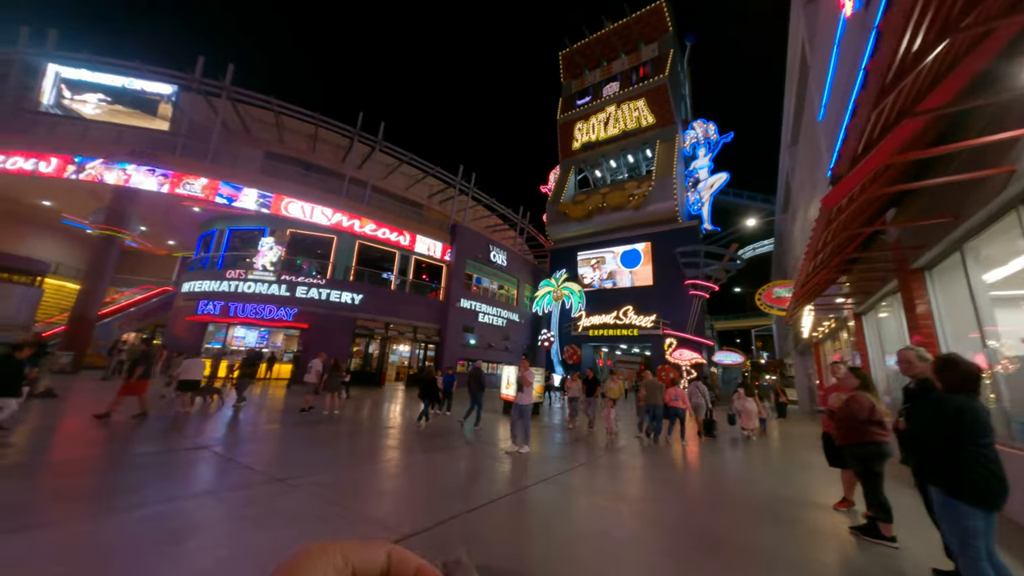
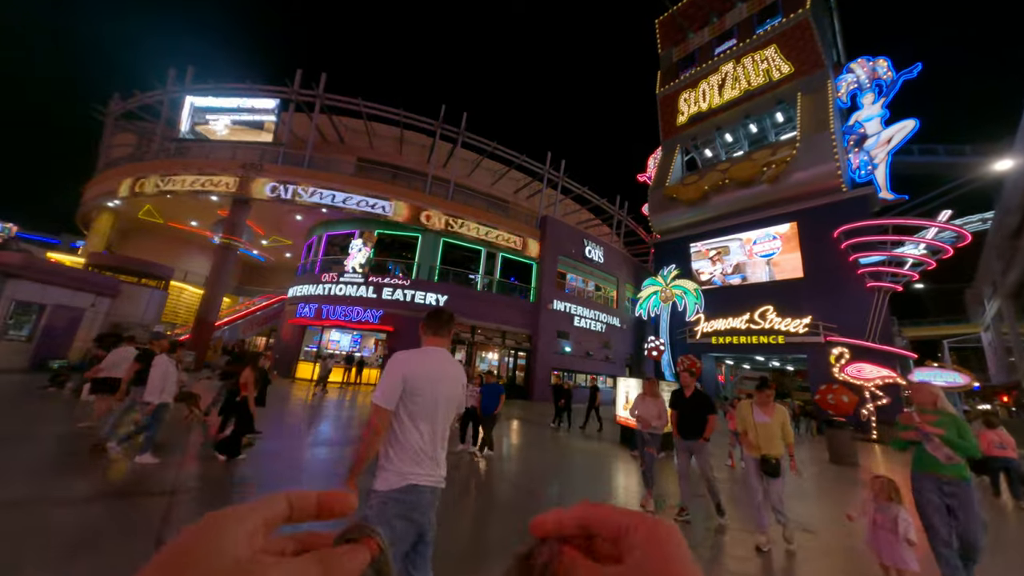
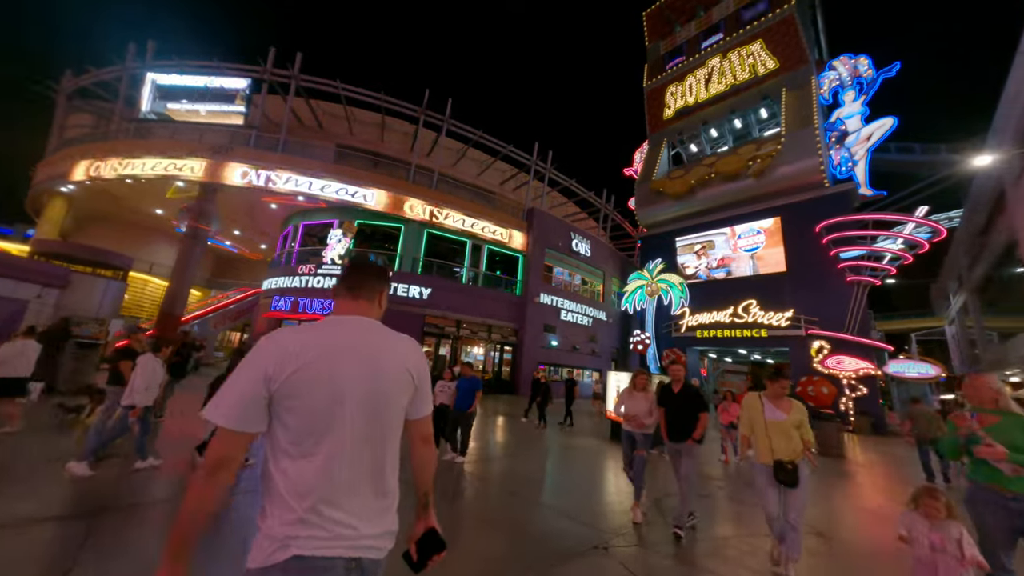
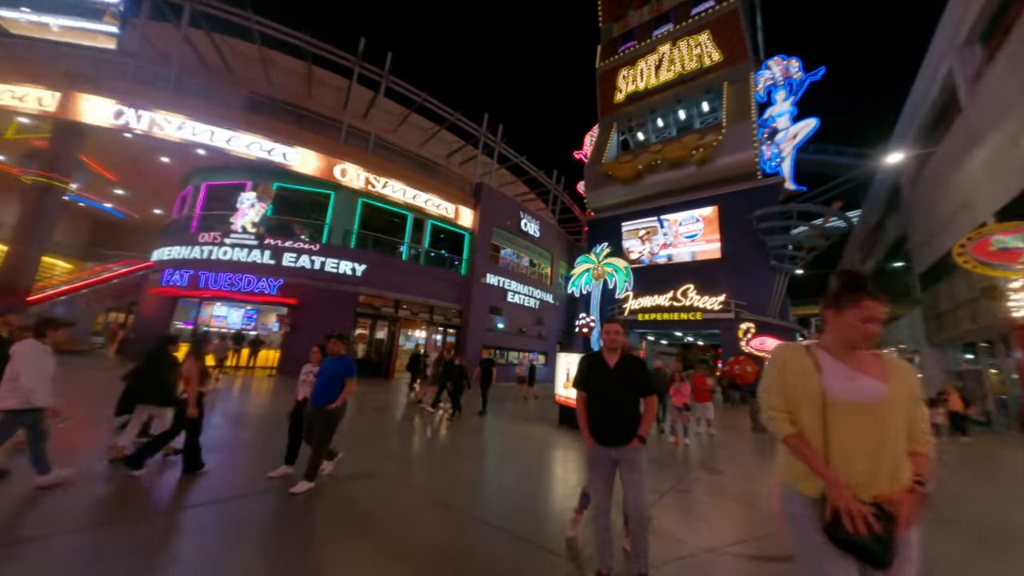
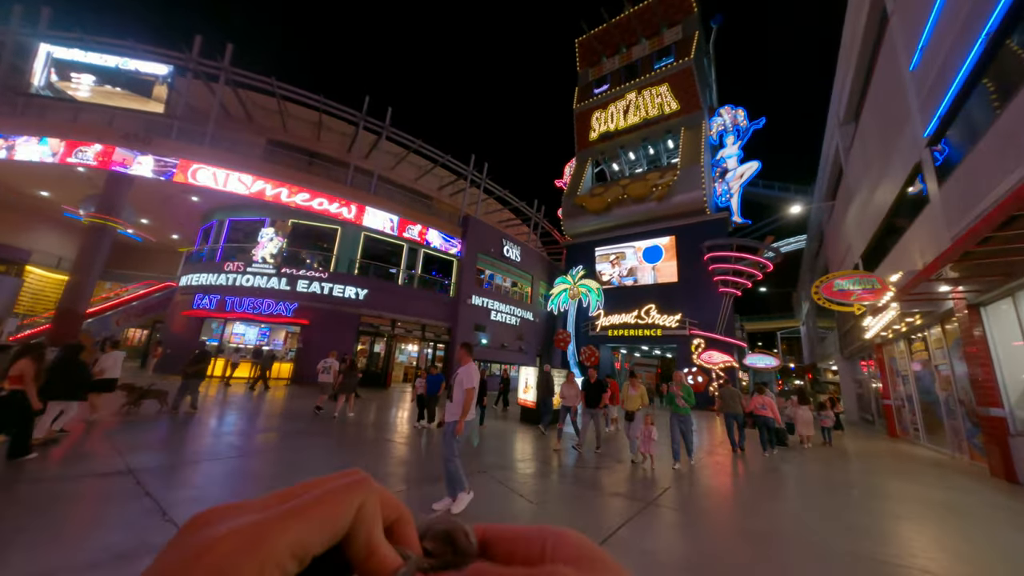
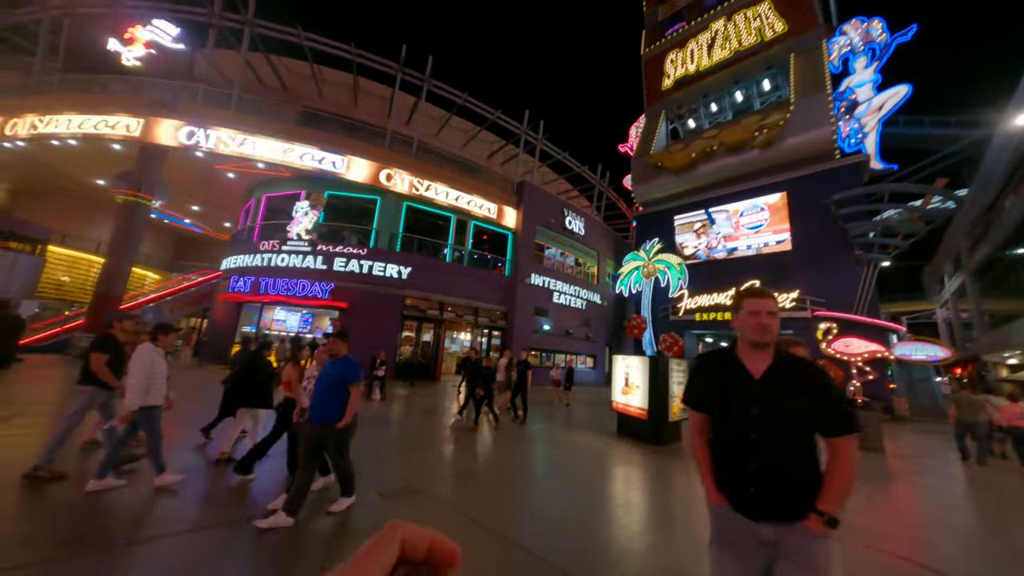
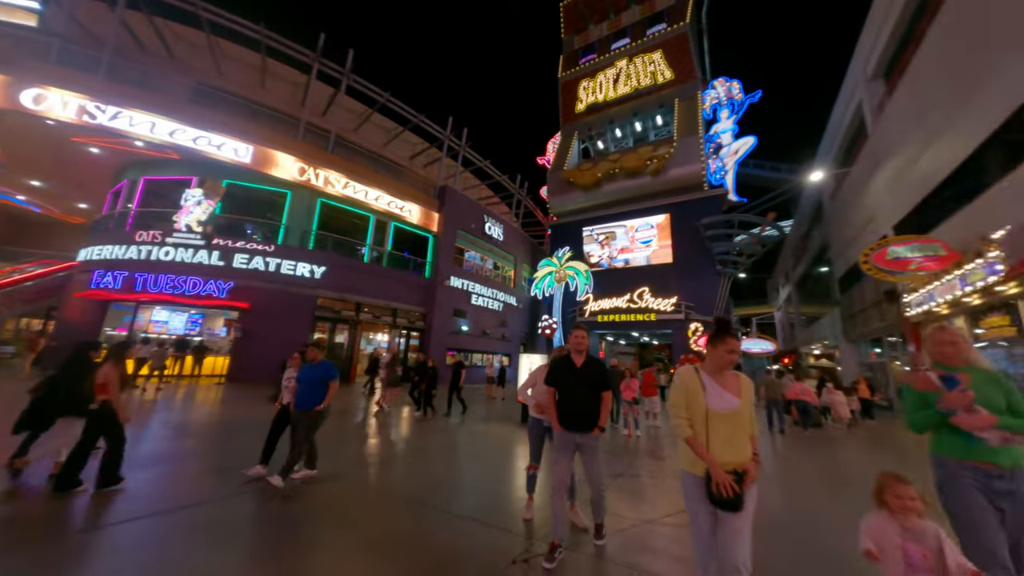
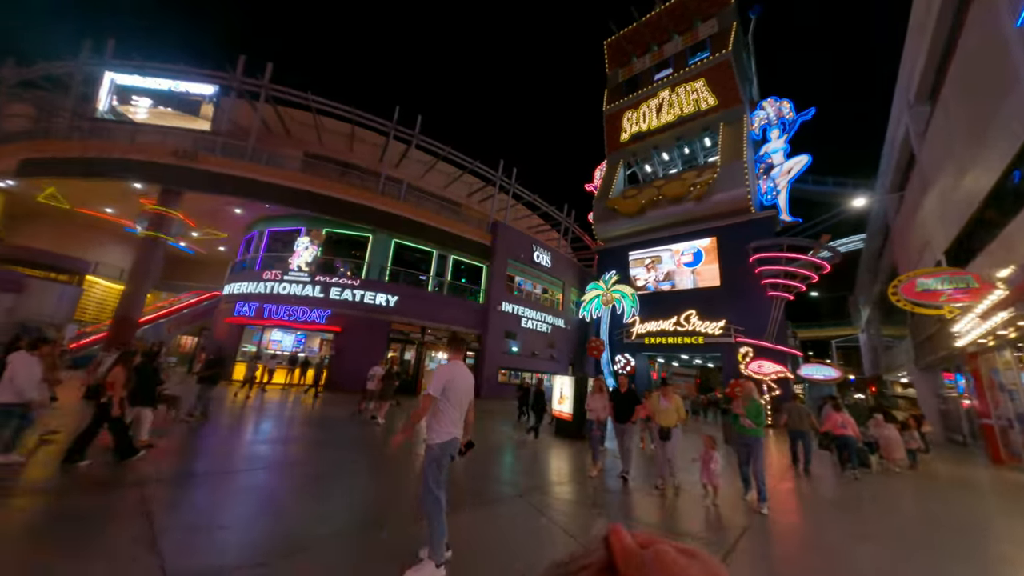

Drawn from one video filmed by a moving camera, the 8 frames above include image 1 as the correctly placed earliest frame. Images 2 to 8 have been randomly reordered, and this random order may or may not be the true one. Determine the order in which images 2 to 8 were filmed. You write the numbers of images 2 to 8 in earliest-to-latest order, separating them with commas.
5, 8, 2, 3, 7, 4, 6
